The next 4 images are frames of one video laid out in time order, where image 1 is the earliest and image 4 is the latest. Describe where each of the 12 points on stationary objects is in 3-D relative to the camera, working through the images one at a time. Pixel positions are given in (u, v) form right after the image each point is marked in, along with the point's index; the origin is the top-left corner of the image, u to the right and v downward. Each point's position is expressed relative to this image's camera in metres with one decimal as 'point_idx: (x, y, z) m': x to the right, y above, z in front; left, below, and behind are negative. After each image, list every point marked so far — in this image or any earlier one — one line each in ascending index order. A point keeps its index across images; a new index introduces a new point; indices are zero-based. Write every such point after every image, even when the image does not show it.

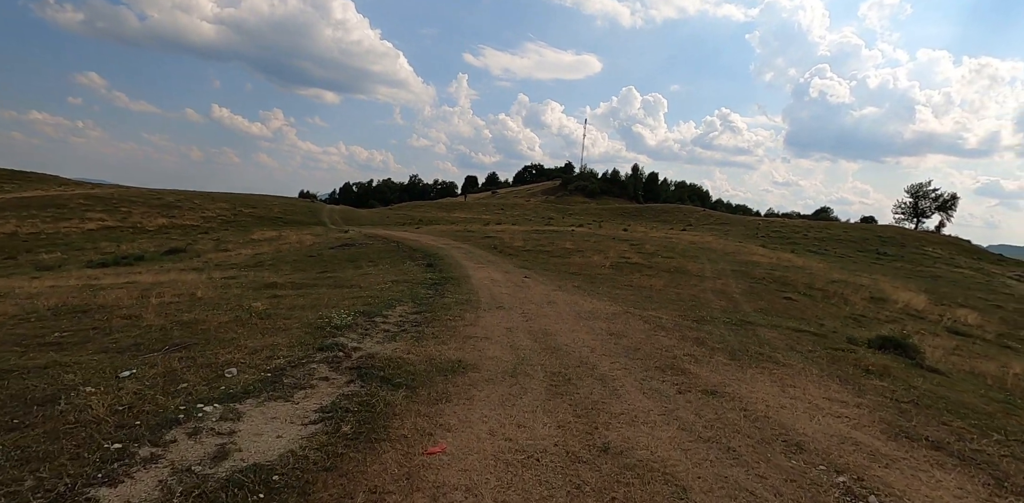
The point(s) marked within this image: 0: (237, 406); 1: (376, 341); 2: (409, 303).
0: (-3.1, -1.7, +6.2) m
1: (-2.5, -1.7, +10.2) m
2: (-2.9, -1.5, +15.9) m
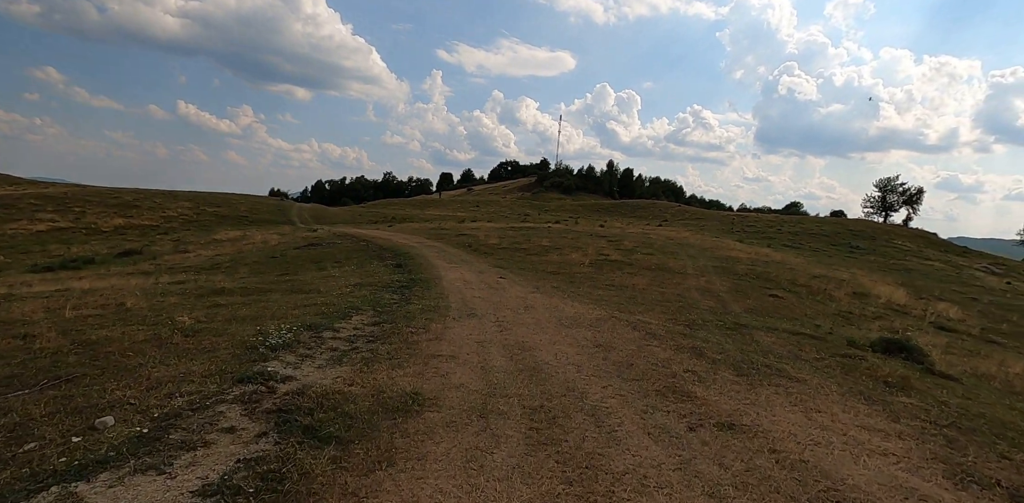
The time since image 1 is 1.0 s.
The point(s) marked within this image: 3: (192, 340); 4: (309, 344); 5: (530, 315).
0: (-3.3, -1.8, +4.3) m
1: (-2.9, -1.7, +8.4) m
2: (-3.6, -1.5, +14.0) m
3: (-5.9, -1.6, +10.3) m
4: (-3.6, -1.6, +9.9) m
5: (+0.5, -1.7, +14.5) m
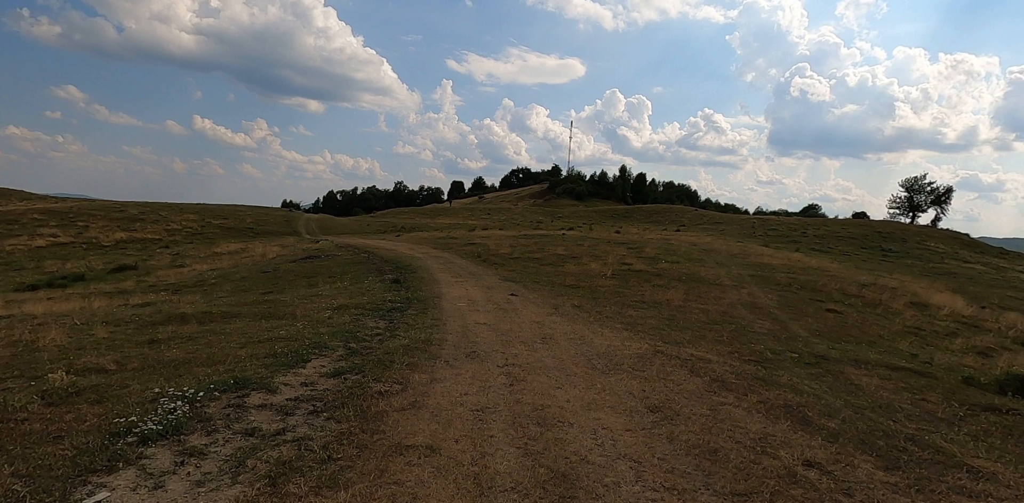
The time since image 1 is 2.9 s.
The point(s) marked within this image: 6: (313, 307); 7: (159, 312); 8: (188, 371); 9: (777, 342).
0: (-3.3, -2.1, +0.9) m
1: (-2.8, -2.0, +4.9) m
2: (-3.3, -1.9, +10.6) m
3: (-5.7, -2.0, +6.9) m
4: (-3.4, -2.0, +6.4) m
5: (+0.7, -2.0, +10.9) m
6: (-6.6, -1.9, +18.7) m
7: (-12.0, -2.1, +19.1) m
8: (-5.5, -2.0, +9.5) m
9: (+6.8, -2.3, +14.4) m
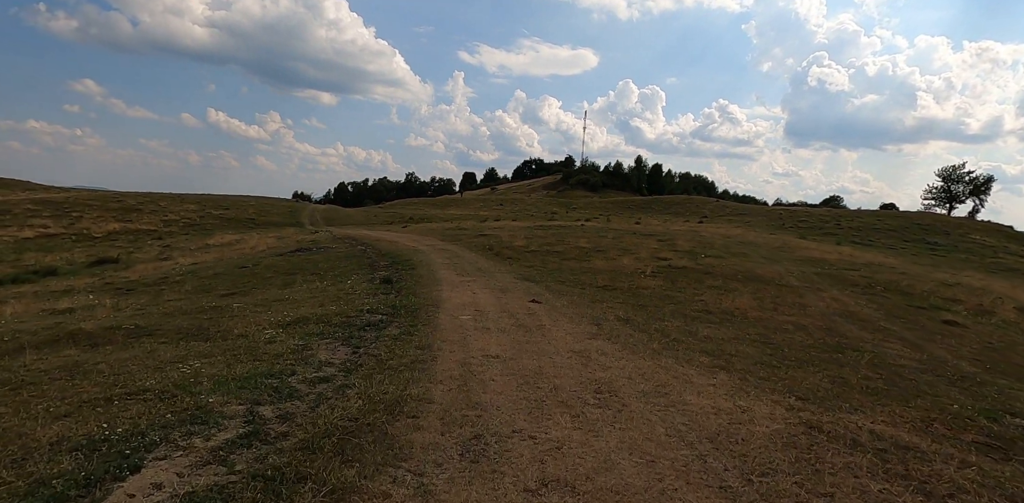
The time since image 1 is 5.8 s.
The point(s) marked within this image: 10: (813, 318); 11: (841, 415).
0: (-3.1, -2.2, -4.2) m
1: (-2.5, -2.0, -0.2) m
2: (-3.0, -1.9, +5.5) m
3: (-5.4, -2.0, +1.9) m
4: (-3.1, -2.0, +1.3) m
5: (+1.1, -1.9, +5.7) m
6: (-6.1, -1.7, +13.6) m
7: (-11.5, -1.9, +14.2) m
8: (-5.1, -1.9, +4.4) m
9: (+7.3, -2.2, +9.1) m
10: (+8.3, -1.8, +15.4) m
11: (+4.2, -2.0, +7.1) m
